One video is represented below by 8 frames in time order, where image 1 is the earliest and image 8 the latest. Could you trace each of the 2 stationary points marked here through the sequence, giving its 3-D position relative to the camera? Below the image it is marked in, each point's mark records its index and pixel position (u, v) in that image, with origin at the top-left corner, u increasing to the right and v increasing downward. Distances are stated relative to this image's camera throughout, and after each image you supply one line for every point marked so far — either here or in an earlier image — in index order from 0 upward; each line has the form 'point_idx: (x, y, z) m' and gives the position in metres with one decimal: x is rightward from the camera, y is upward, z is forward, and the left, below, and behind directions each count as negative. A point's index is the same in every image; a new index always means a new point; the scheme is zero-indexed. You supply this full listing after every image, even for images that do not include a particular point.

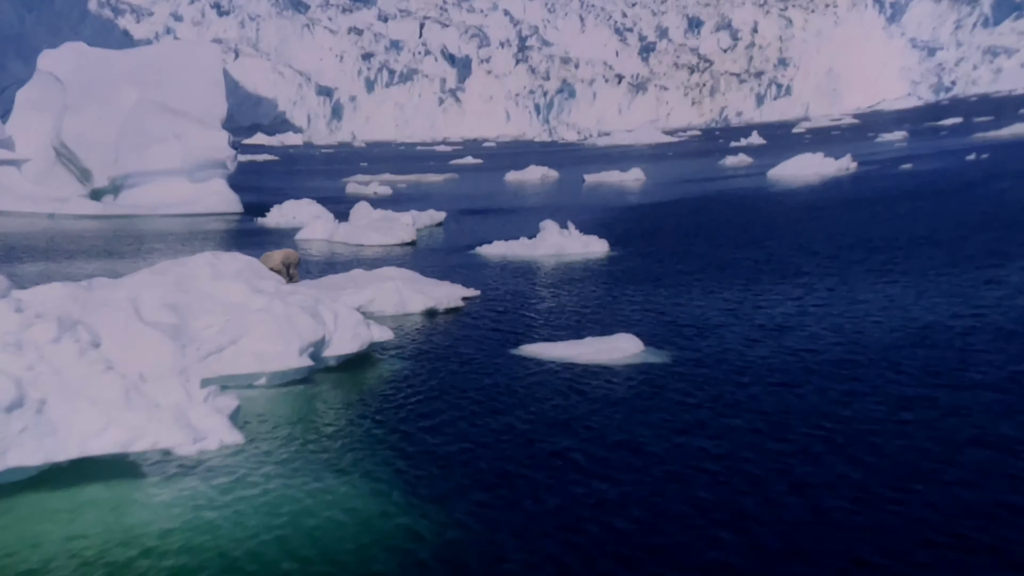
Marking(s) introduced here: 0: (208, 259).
0: (-3.8, +0.3, +15.8) m
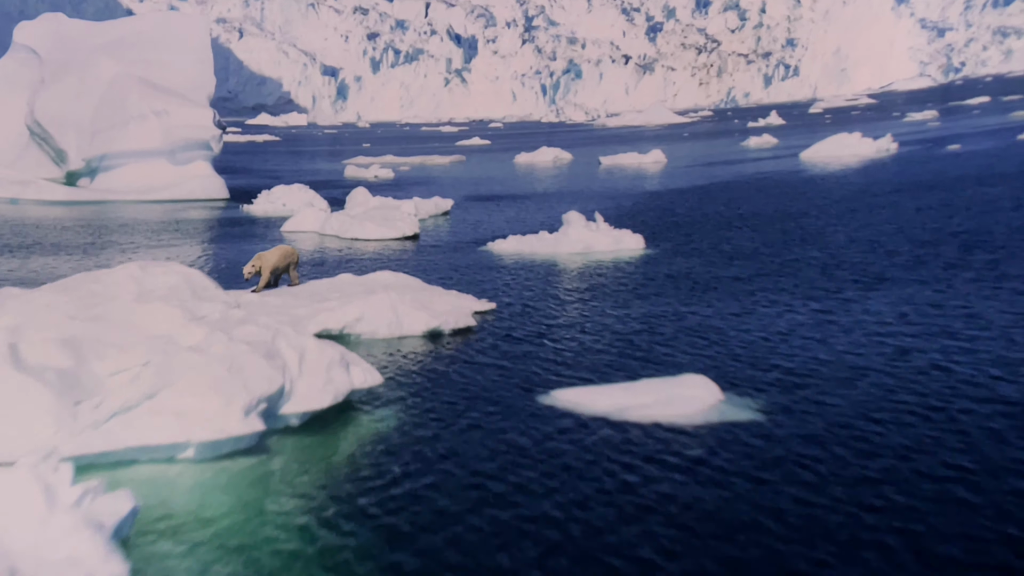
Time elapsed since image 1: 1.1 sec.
0: (-3.5, +0.1, +11.8) m
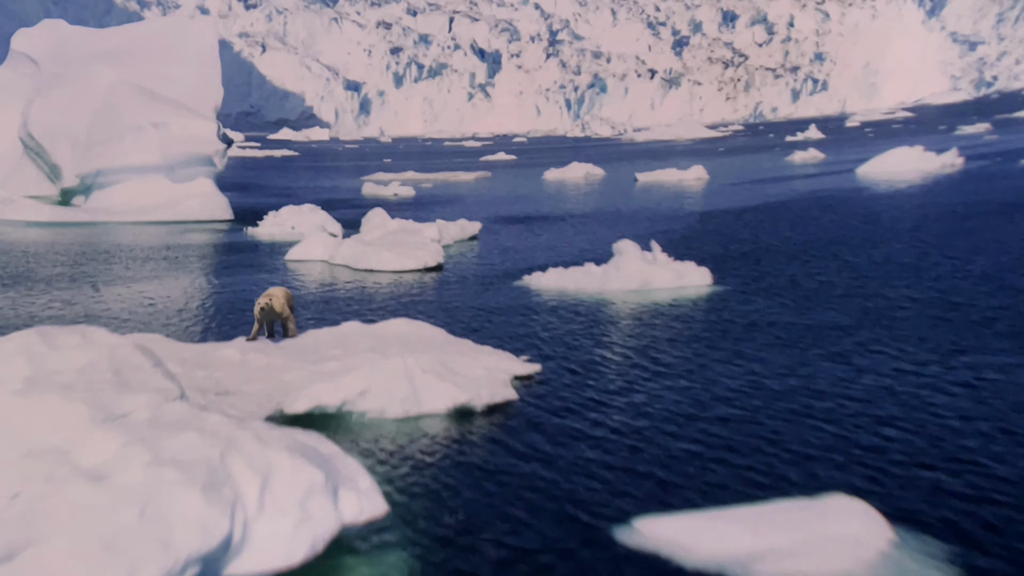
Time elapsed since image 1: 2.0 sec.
0: (-3.1, -0.4, +8.2) m
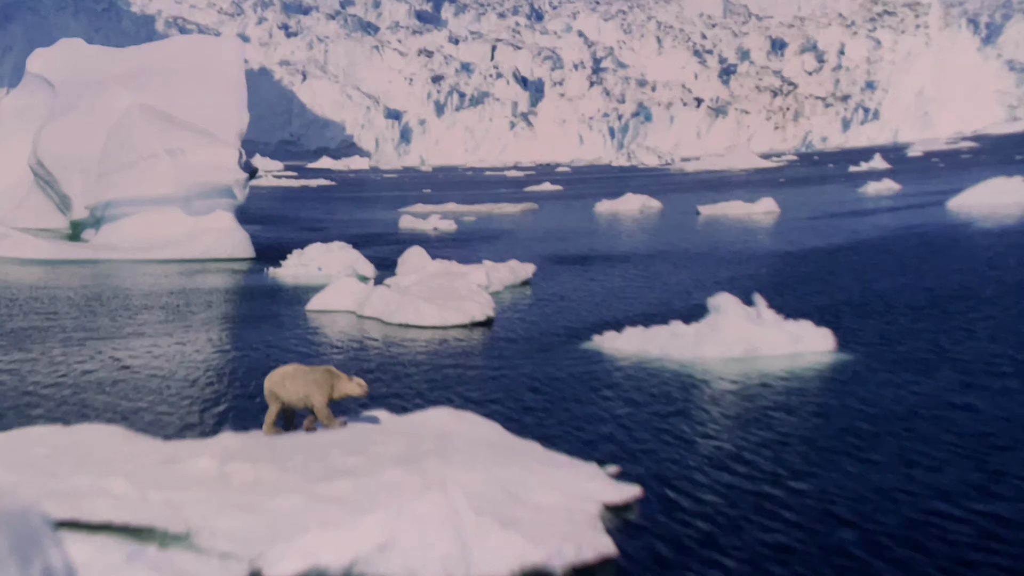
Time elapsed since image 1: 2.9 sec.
0: (-2.6, -0.9, +4.4) m
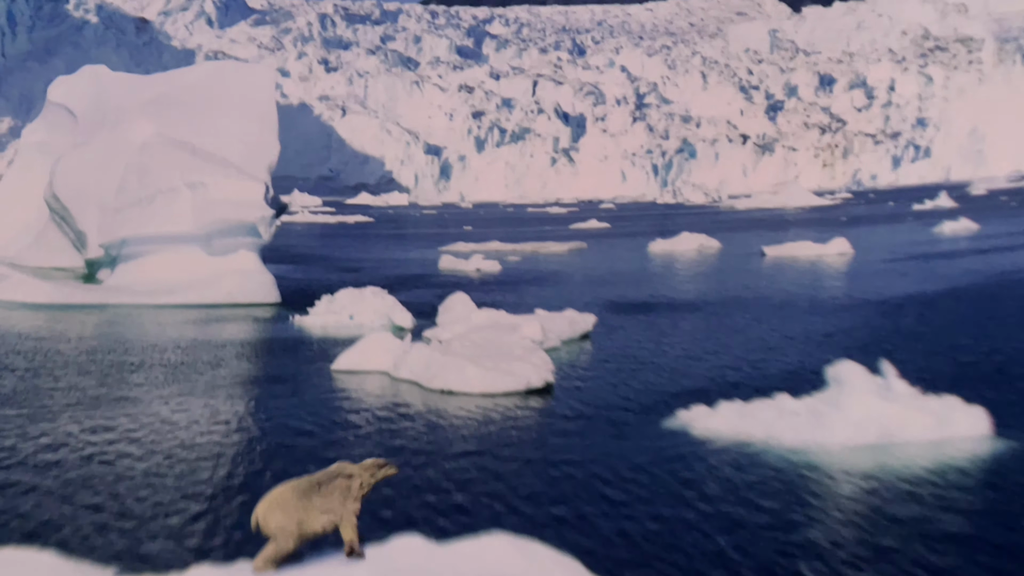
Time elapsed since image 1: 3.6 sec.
0: (-2.3, -1.2, +1.3) m
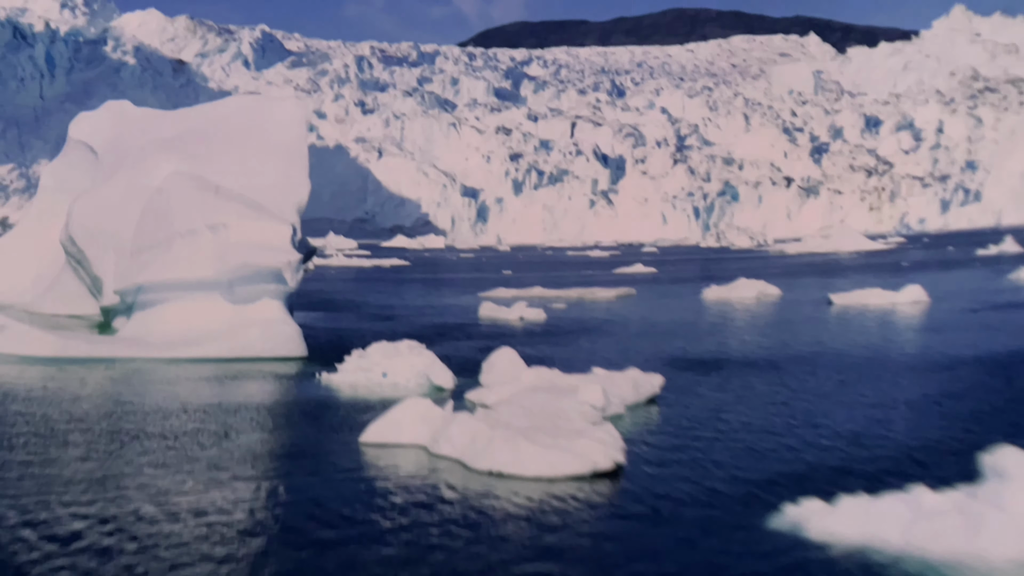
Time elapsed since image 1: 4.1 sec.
0: (-2.0, -1.4, -1.5) m
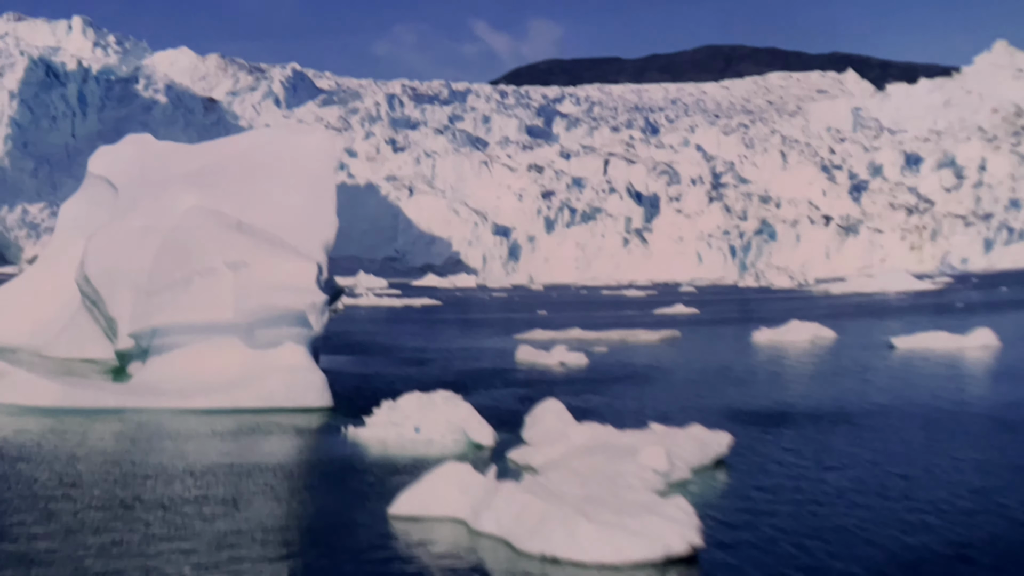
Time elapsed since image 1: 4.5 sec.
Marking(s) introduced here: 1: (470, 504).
0: (-1.8, -1.4, -3.8) m
1: (-0.4, -2.4, +14.1) m
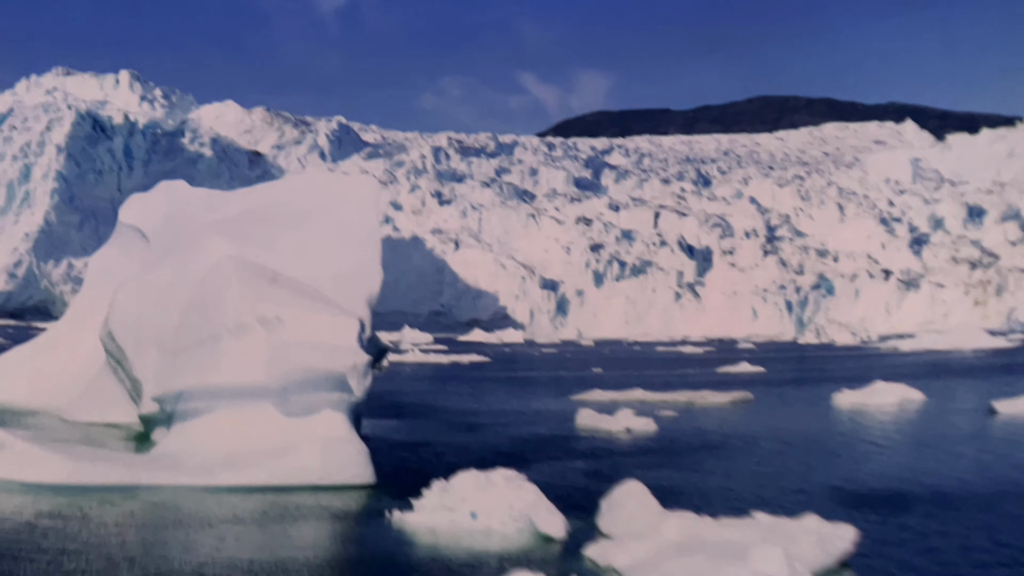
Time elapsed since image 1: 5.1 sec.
0: (-1.6, -1.1, -7.0) m
1: (+0.4, -2.9, +10.7) m
